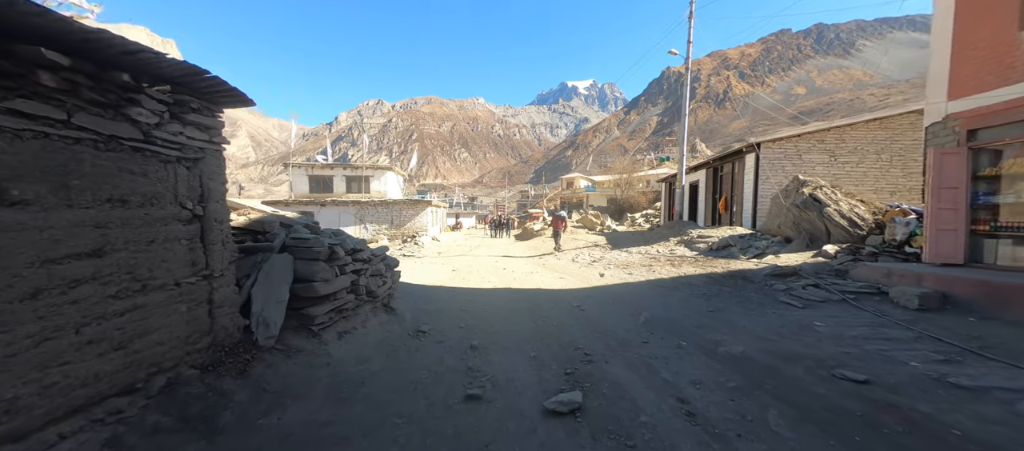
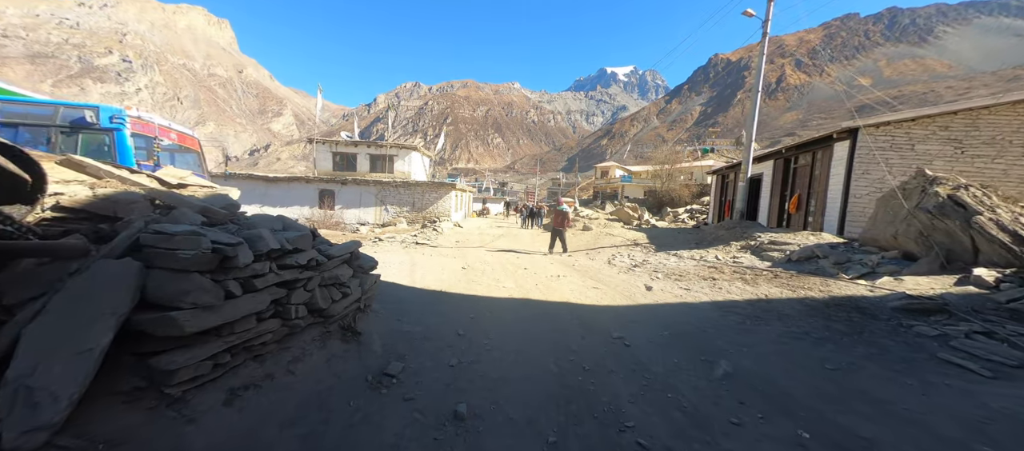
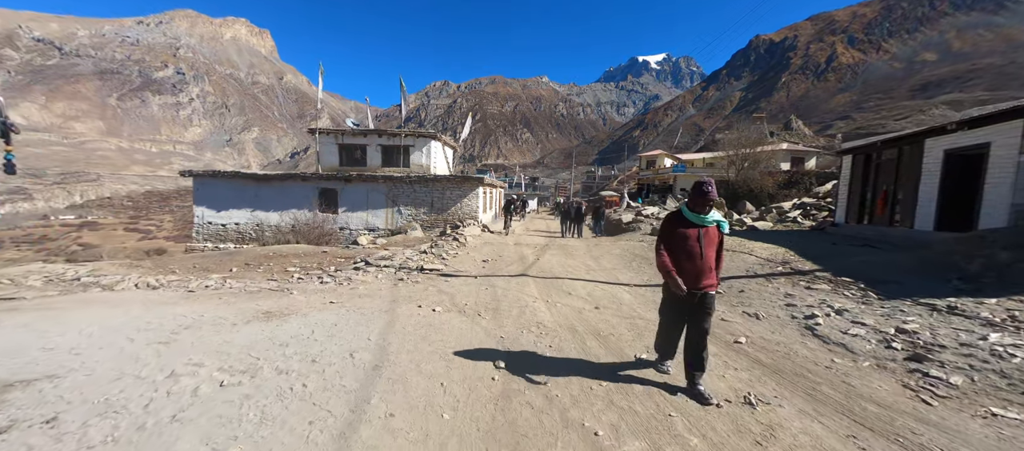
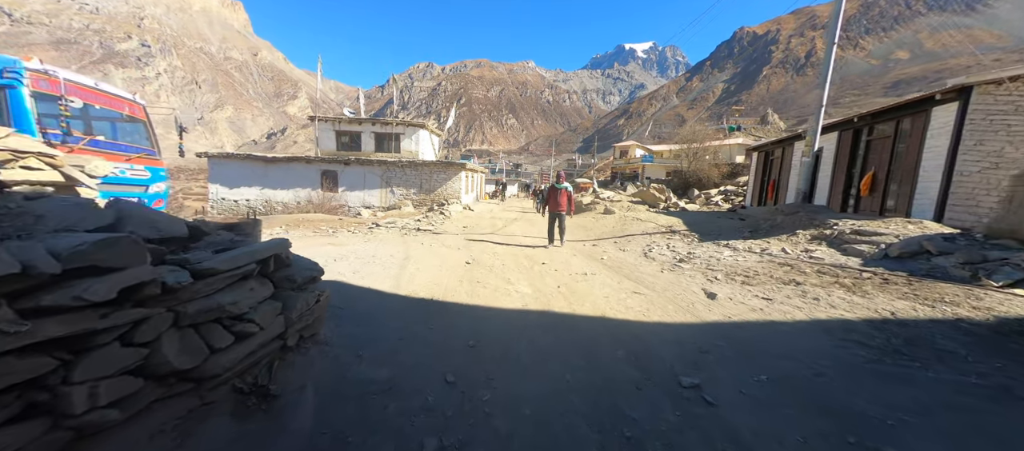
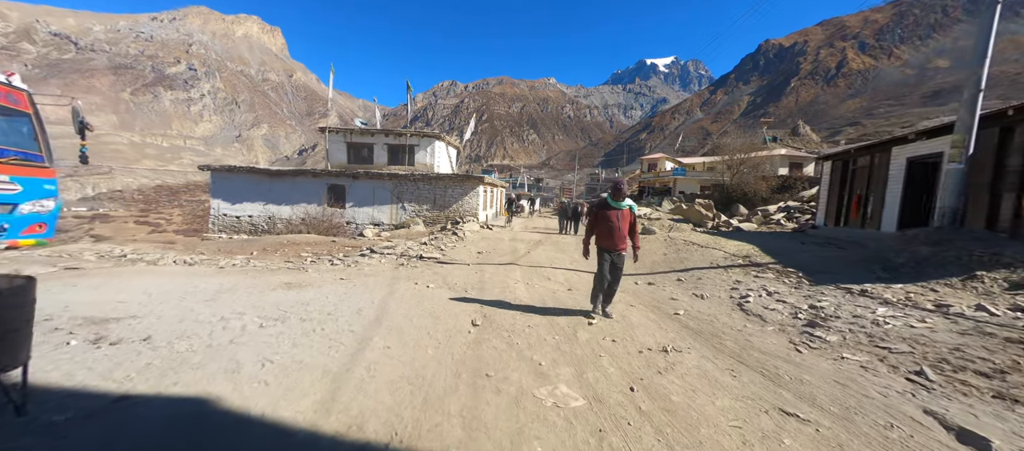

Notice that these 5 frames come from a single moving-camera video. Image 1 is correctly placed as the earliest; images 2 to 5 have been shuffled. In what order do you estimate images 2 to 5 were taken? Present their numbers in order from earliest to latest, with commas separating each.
2, 4, 5, 3
